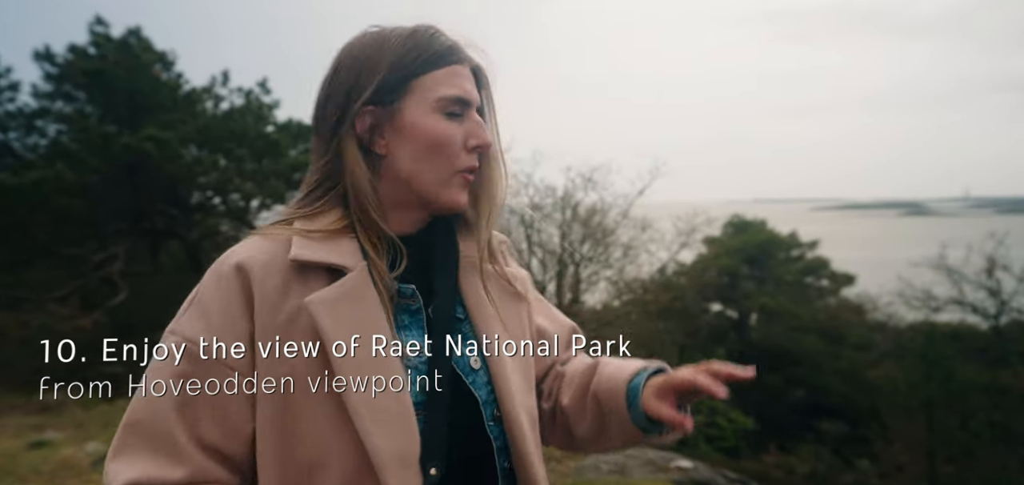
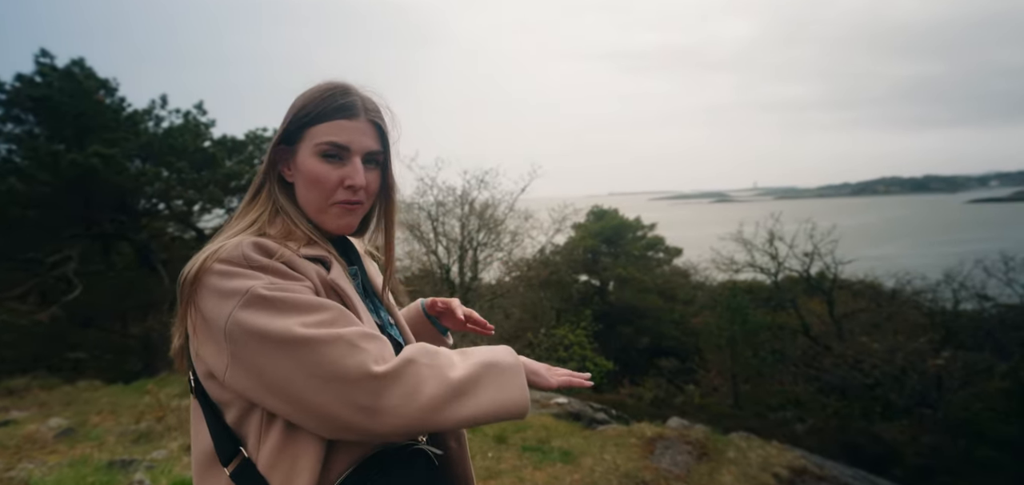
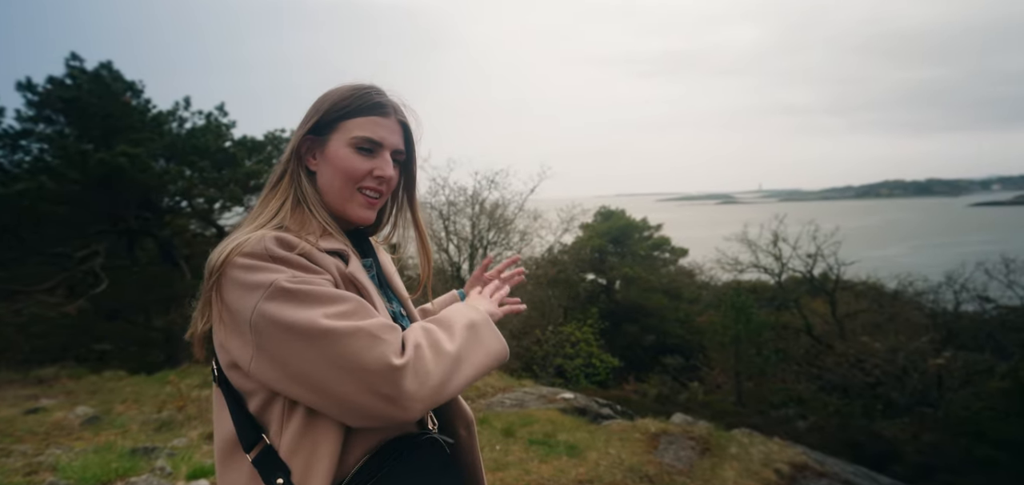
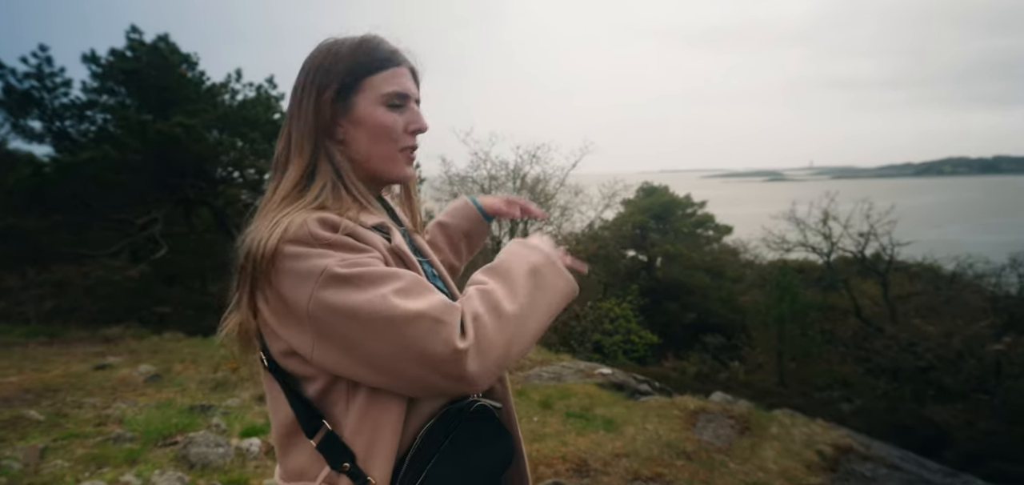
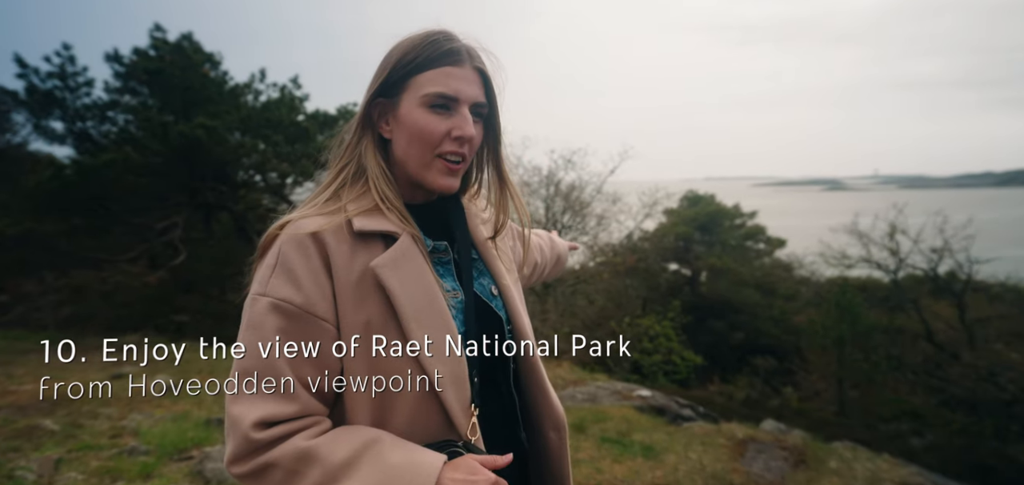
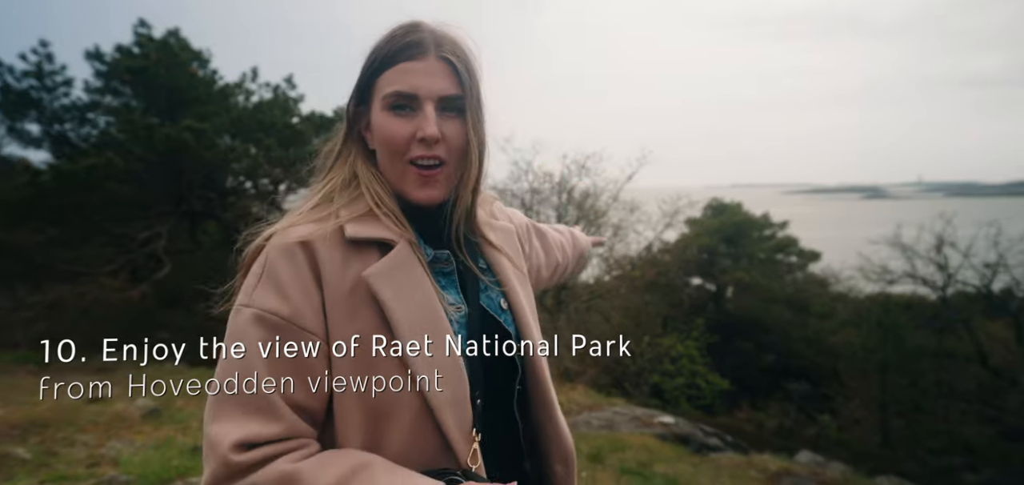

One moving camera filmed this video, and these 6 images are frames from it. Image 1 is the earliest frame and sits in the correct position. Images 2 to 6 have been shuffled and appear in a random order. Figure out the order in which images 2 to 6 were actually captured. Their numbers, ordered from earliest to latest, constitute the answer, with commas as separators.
6, 5, 4, 3, 2
